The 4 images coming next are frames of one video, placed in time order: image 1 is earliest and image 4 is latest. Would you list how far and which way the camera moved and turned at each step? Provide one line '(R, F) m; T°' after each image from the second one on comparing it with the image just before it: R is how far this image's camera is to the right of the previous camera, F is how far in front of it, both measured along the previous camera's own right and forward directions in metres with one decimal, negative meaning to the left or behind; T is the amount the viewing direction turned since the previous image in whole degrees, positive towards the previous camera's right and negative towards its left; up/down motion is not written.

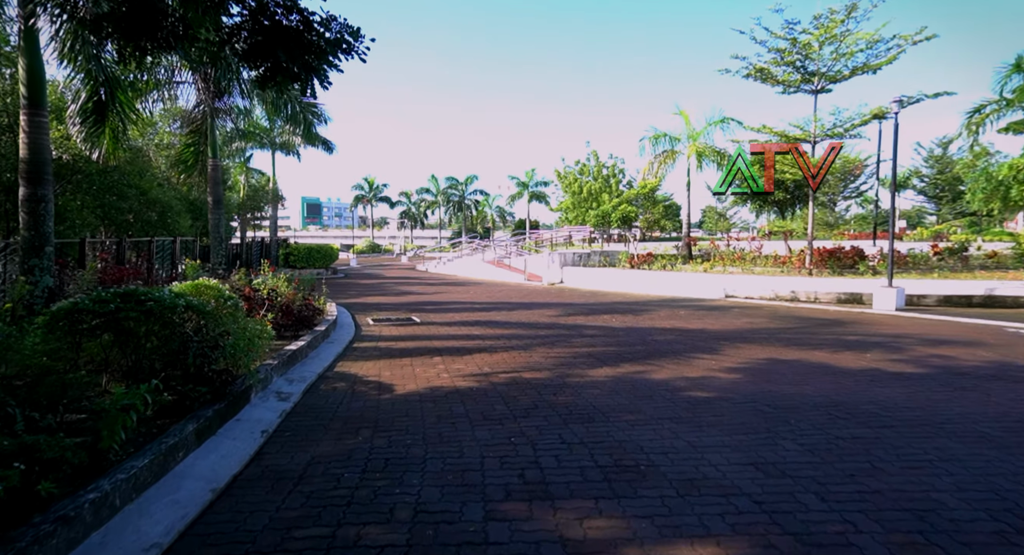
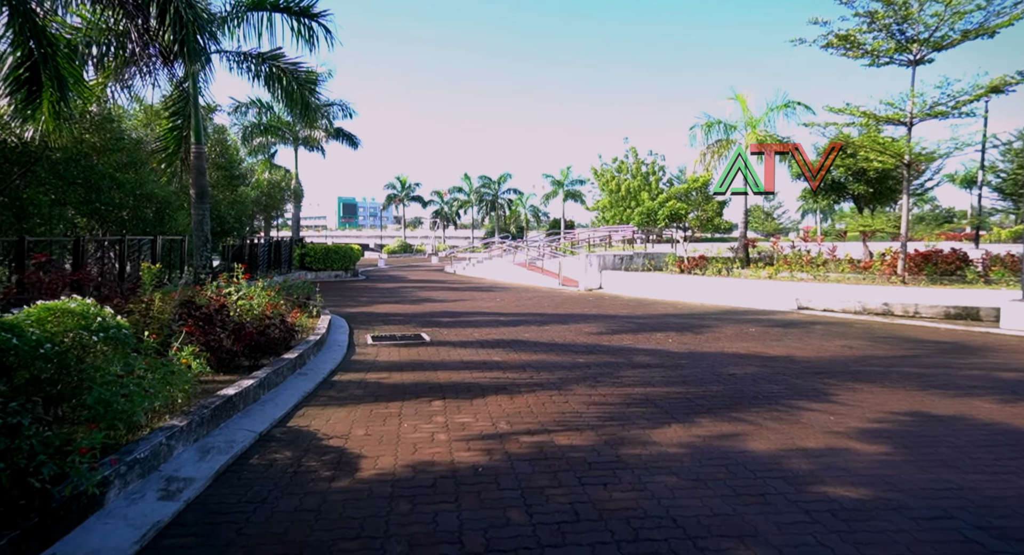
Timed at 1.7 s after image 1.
(0.0, +2.6) m; -3°
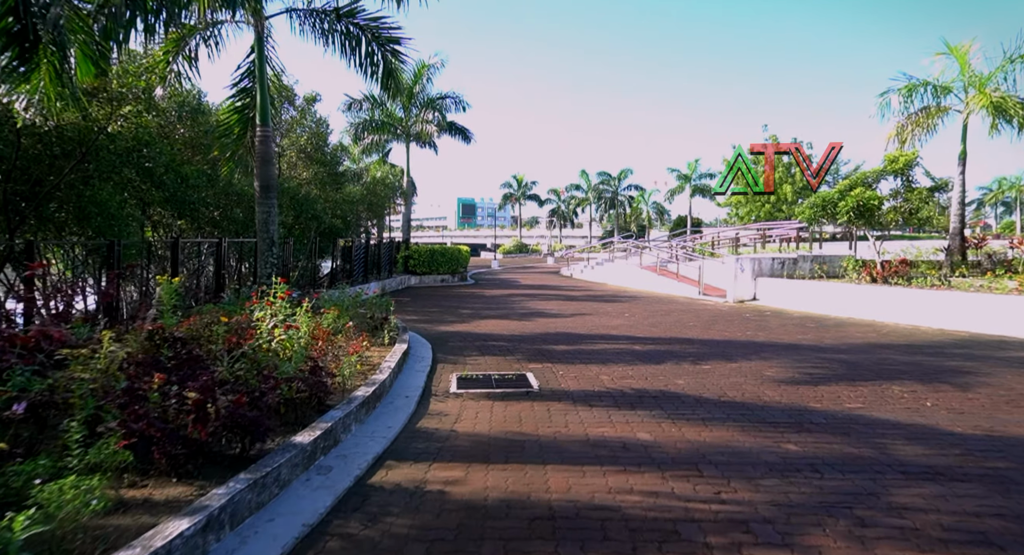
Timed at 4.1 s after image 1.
(-0.3, +3.5) m; -9°
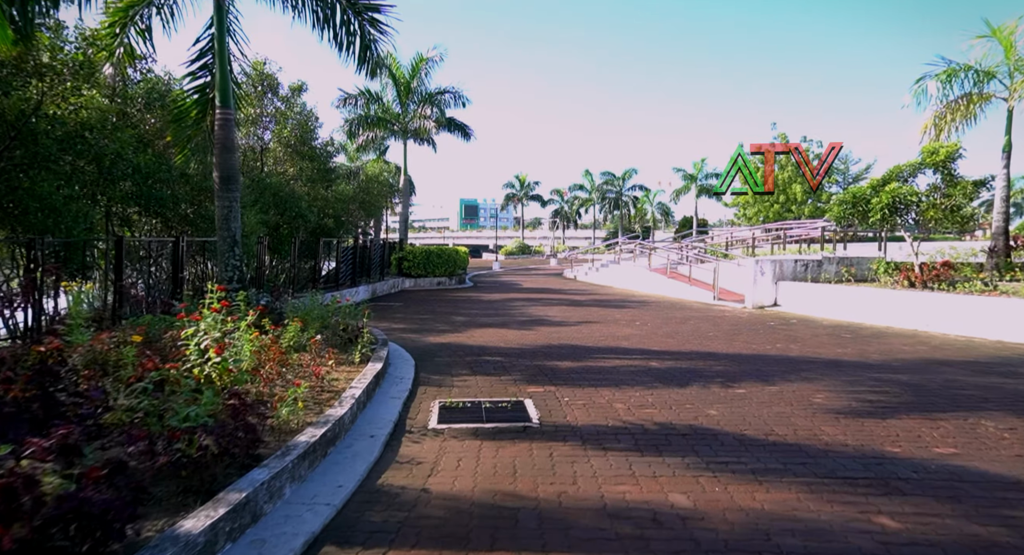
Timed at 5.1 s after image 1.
(+0.1, +1.5) m; 0°
